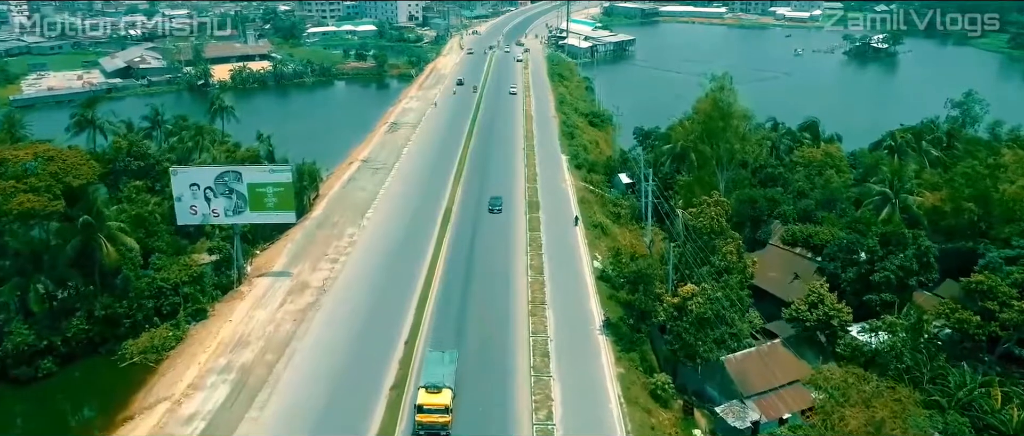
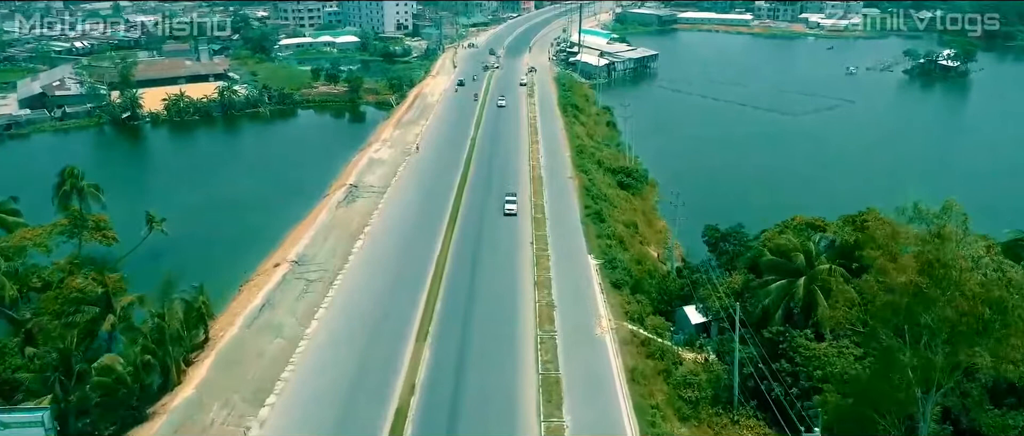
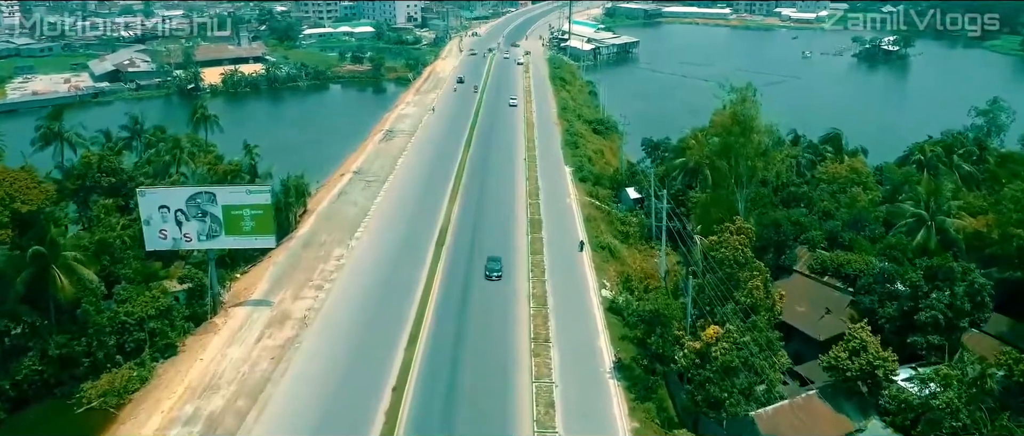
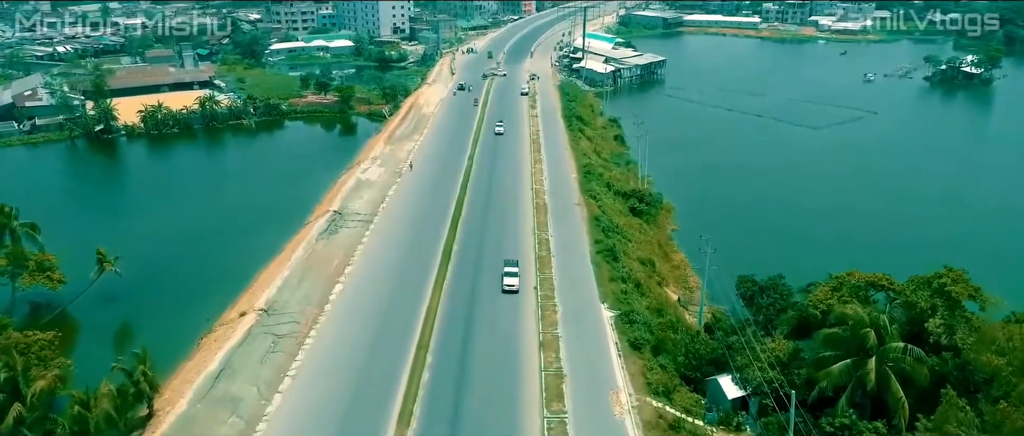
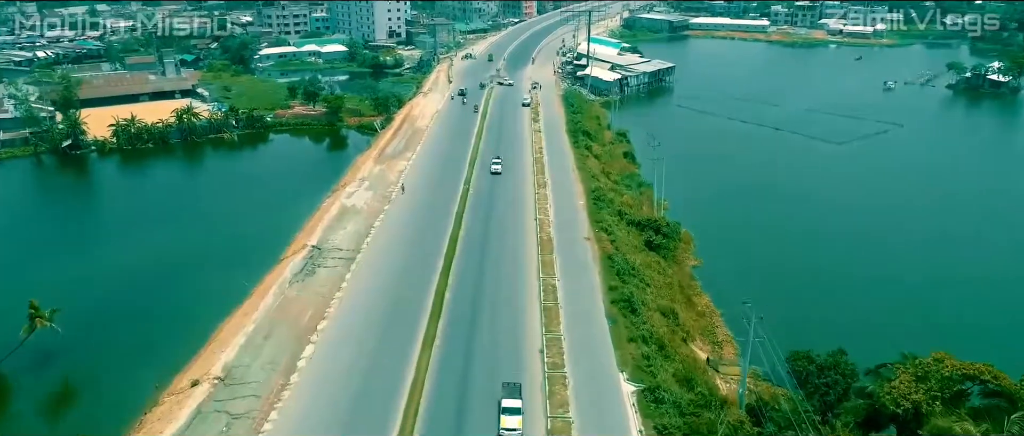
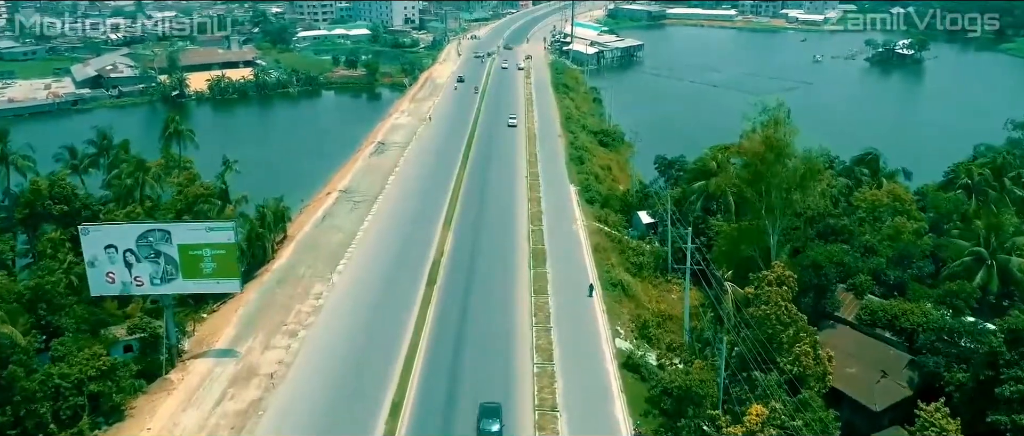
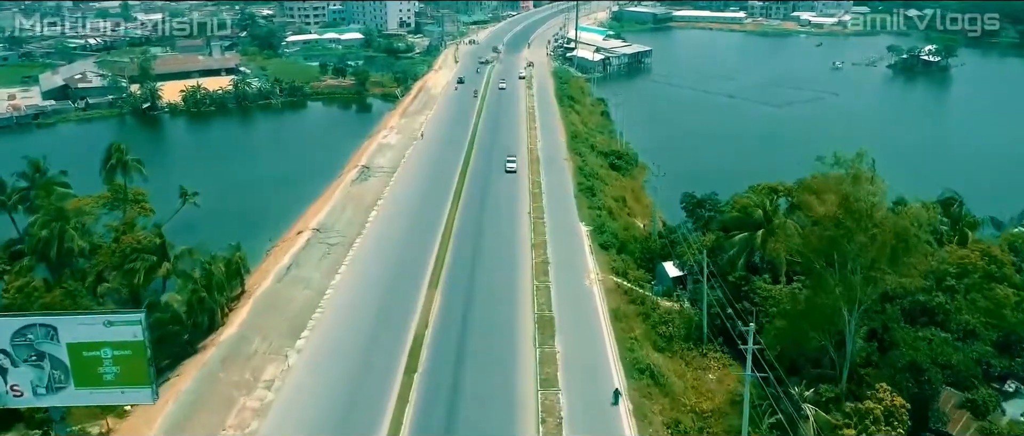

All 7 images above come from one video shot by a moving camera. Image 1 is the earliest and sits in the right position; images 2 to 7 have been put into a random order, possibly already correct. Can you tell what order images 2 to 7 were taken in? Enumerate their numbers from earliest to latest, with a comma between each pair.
3, 6, 7, 2, 4, 5
